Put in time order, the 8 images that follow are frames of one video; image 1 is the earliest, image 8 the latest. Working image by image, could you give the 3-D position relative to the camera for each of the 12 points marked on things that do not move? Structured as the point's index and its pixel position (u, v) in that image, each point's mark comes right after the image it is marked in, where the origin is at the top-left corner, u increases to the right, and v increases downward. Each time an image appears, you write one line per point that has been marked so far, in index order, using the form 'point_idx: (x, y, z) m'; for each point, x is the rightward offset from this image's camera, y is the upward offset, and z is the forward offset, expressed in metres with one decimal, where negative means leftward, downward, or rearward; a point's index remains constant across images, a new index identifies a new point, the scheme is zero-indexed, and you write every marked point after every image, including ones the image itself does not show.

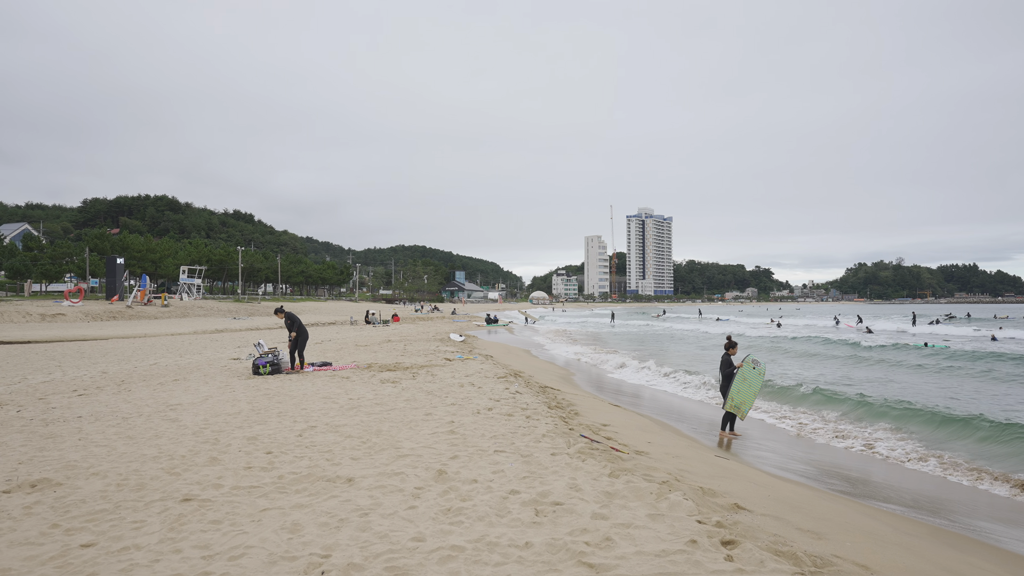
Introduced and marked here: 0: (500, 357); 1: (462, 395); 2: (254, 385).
0: (-0.3, -1.6, +17.2) m
1: (-0.6, -1.3, +9.1) m
2: (-3.9, -1.5, +11.1) m
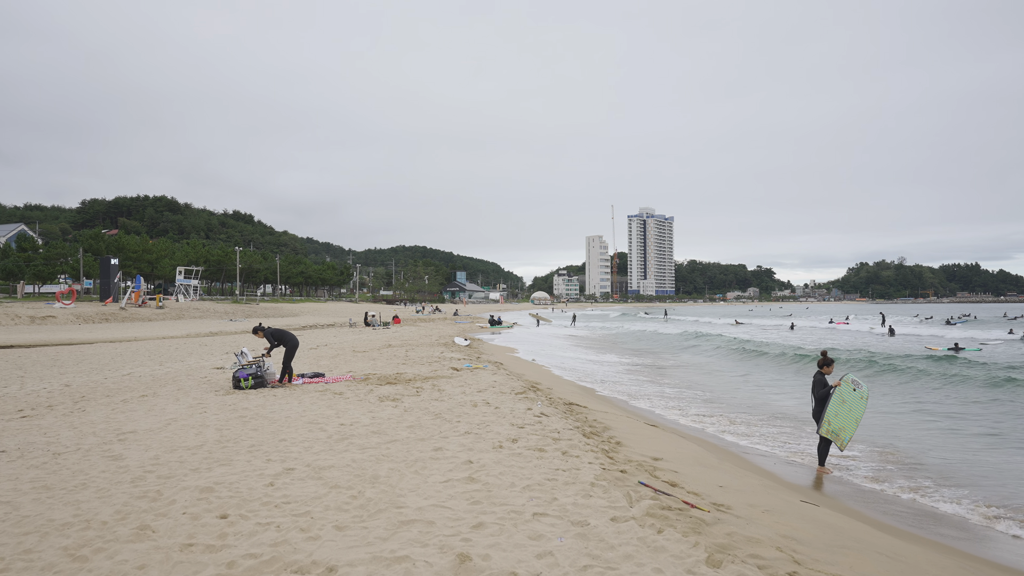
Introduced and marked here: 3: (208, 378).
0: (-0.1, -1.6, +15.6) m
1: (-0.3, -1.3, +7.5) m
2: (-3.6, -1.5, +9.6) m
3: (-5.2, -1.6, +12.7) m
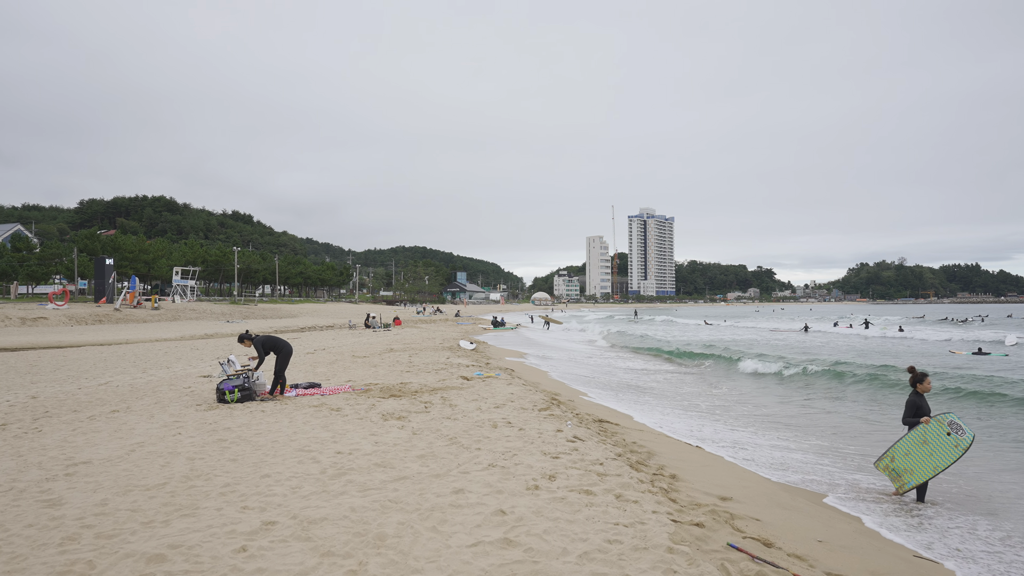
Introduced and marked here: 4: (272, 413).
0: (+0.2, -1.7, +14.4) m
1: (-0.1, -1.3, +6.3) m
2: (-3.4, -1.5, +8.3) m
3: (-5.0, -1.6, +11.5) m
4: (-2.8, -1.5, +8.7) m
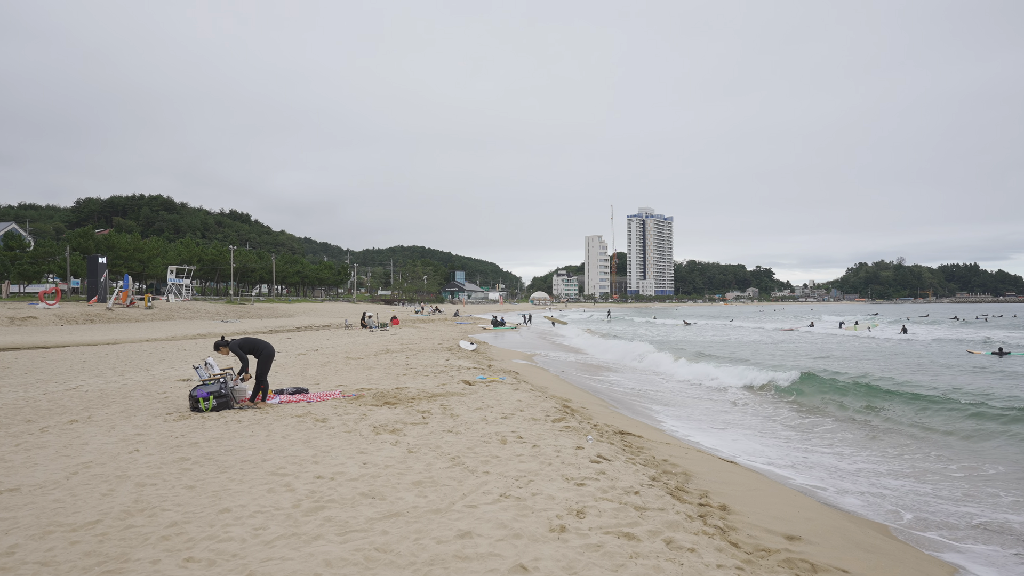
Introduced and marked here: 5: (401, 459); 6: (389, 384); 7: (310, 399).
0: (+0.3, -1.6, +13.3) m
1: (0.0, -1.3, +5.2) m
2: (-3.3, -1.4, +7.3) m
3: (-4.9, -1.5, +10.4) m
4: (-2.7, -1.4, +7.7) m
5: (-0.9, -1.3, +5.7) m
6: (-1.9, -1.5, +11.1) m
7: (-2.6, -1.4, +9.5) m
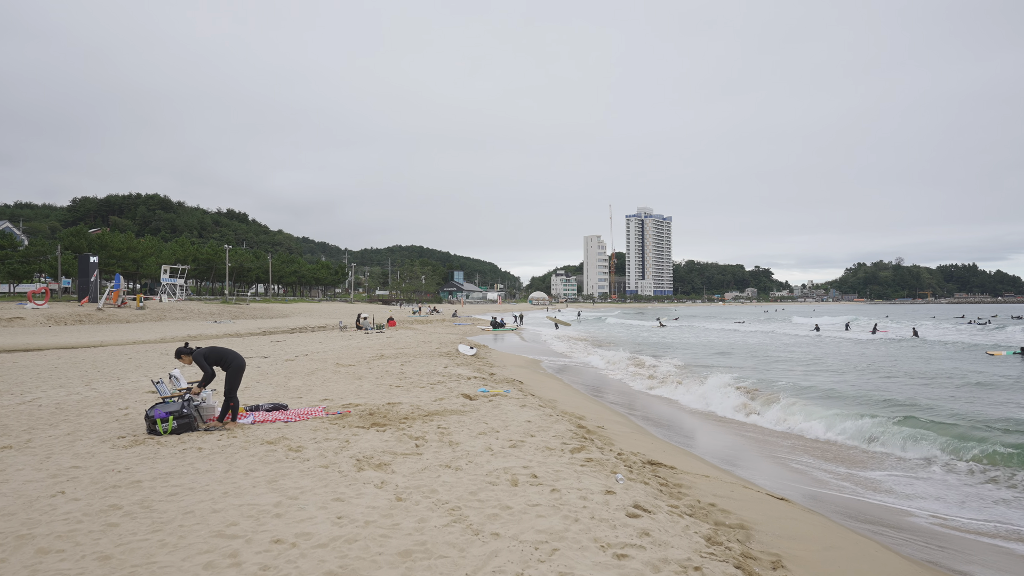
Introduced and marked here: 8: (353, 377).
0: (+0.4, -1.6, +12.1) m
1: (+0.1, -1.3, +4.0) m
2: (-3.2, -1.5, +6.1) m
3: (-4.8, -1.5, +9.2) m
4: (-2.7, -1.5, +6.5) m
5: (-0.8, -1.4, +4.5) m
6: (-1.8, -1.5, +9.9) m
7: (-2.5, -1.5, +8.3) m
8: (-2.8, -1.6, +12.9) m
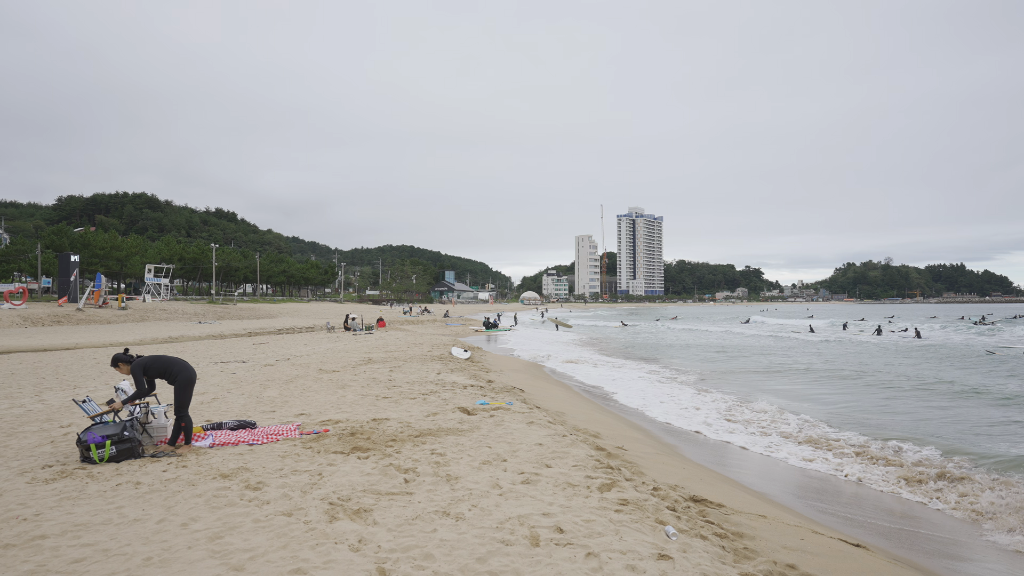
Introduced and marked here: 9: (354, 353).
0: (+0.4, -1.6, +10.9) m
1: (+0.2, -1.3, +2.8) m
2: (-3.1, -1.5, +4.8) m
3: (-4.8, -1.5, +7.9) m
4: (-2.6, -1.4, +5.2) m
5: (-0.7, -1.3, +3.2) m
6: (-1.7, -1.5, +8.6) m
7: (-2.5, -1.4, +7.0) m
8: (-2.8, -1.5, +11.6) m
9: (-4.1, -1.7, +19.0) m
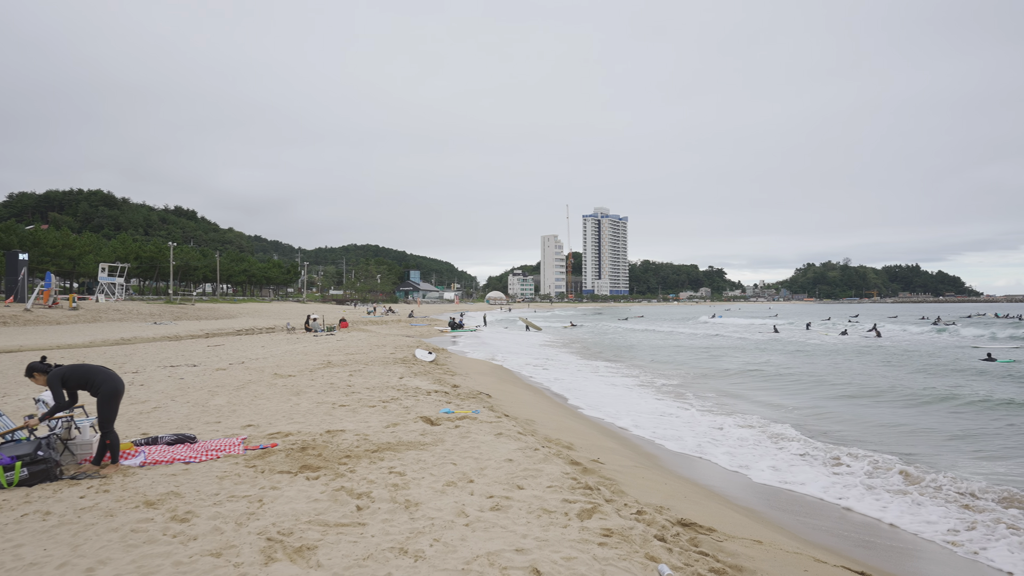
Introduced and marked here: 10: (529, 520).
0: (-0.1, -1.6, +10.3) m
1: (+0.1, -1.3, +2.2) m
2: (-3.3, -1.5, +4.0) m
3: (-5.1, -1.5, +7.0) m
4: (-2.8, -1.4, +4.5) m
5: (-0.8, -1.3, +2.6) m
6: (-2.1, -1.5, +7.9) m
7: (-2.7, -1.4, +6.3) m
8: (-3.3, -1.5, +10.8) m
9: (-4.9, -1.6, +18.2) m
10: (+0.1, -1.4, +4.3) m
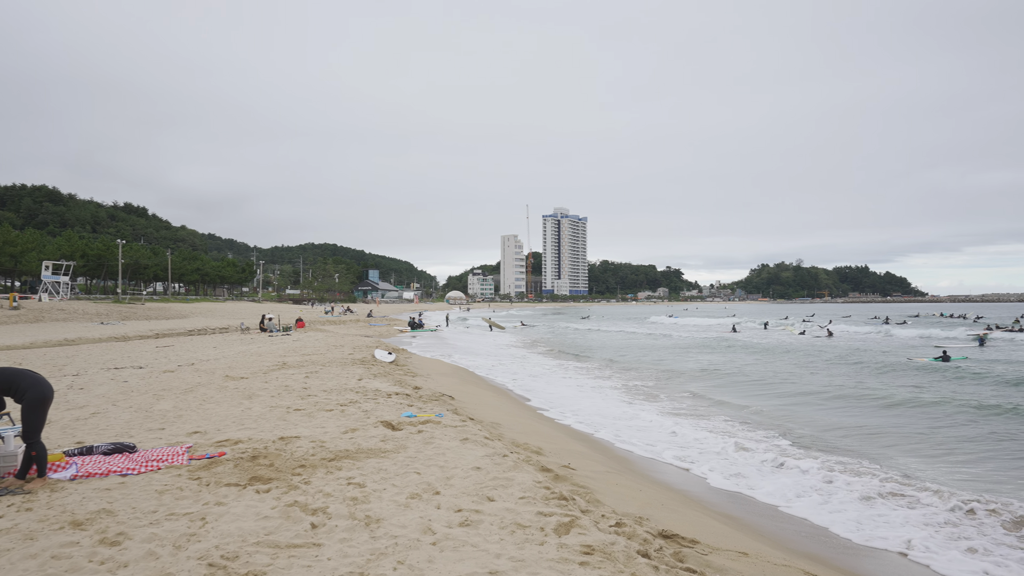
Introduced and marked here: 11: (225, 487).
0: (-0.6, -1.6, +9.9) m
1: (+0.1, -1.3, +1.8) m
2: (-3.4, -1.4, +3.4) m
3: (-5.4, -1.5, +6.4) m
4: (-2.9, -1.4, +3.9) m
5: (-0.8, -1.3, +2.2) m
6: (-2.4, -1.4, +7.4) m
7: (-3.0, -1.4, +5.7) m
8: (-3.8, -1.5, +10.3) m
9: (-5.8, -1.6, +17.5) m
10: (-0.1, -1.3, +4.0) m
11: (-2.0, -1.4, +5.1) m
